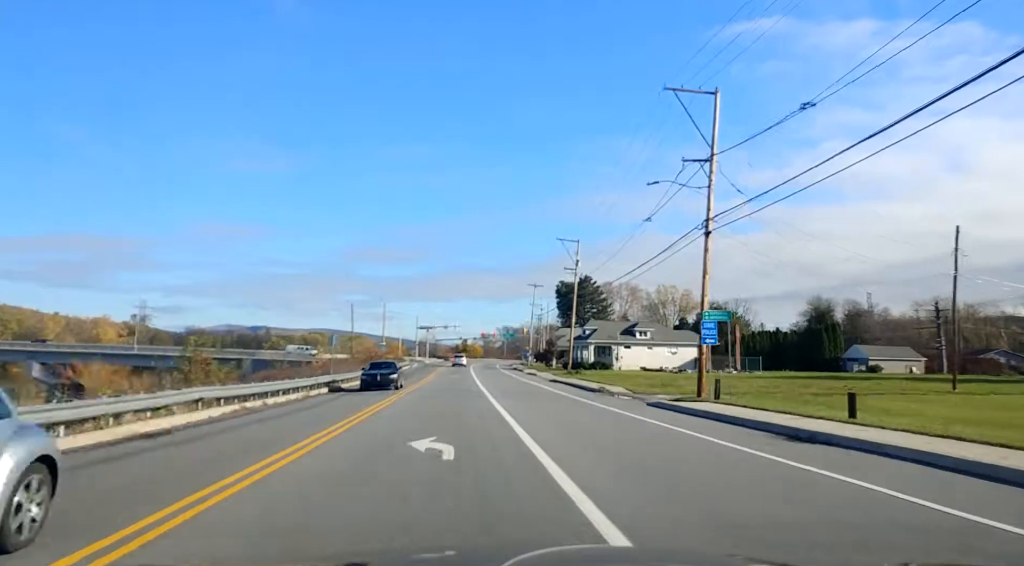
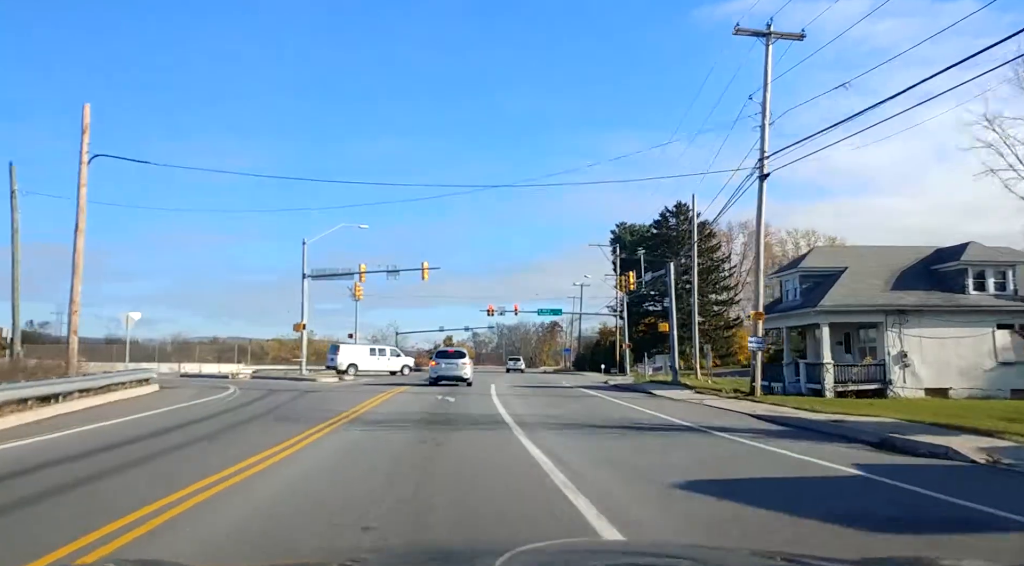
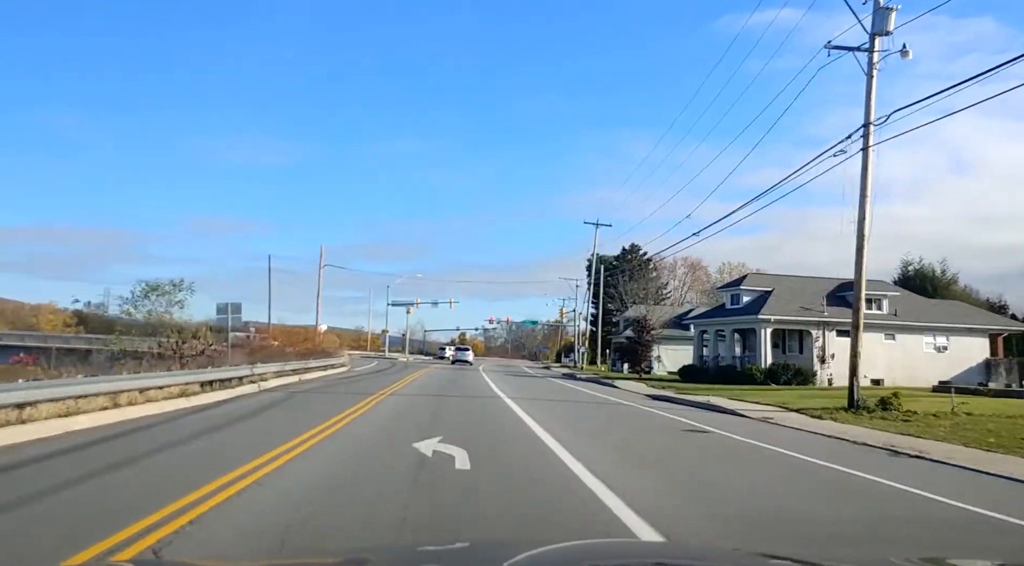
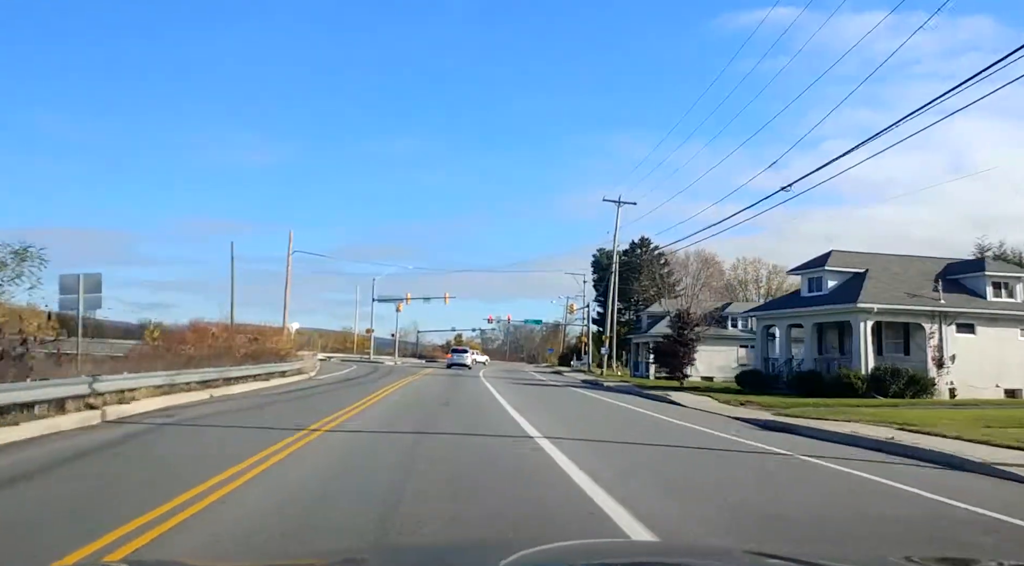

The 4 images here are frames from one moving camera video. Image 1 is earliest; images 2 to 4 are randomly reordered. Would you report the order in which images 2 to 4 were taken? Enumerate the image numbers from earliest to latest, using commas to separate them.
3, 4, 2
